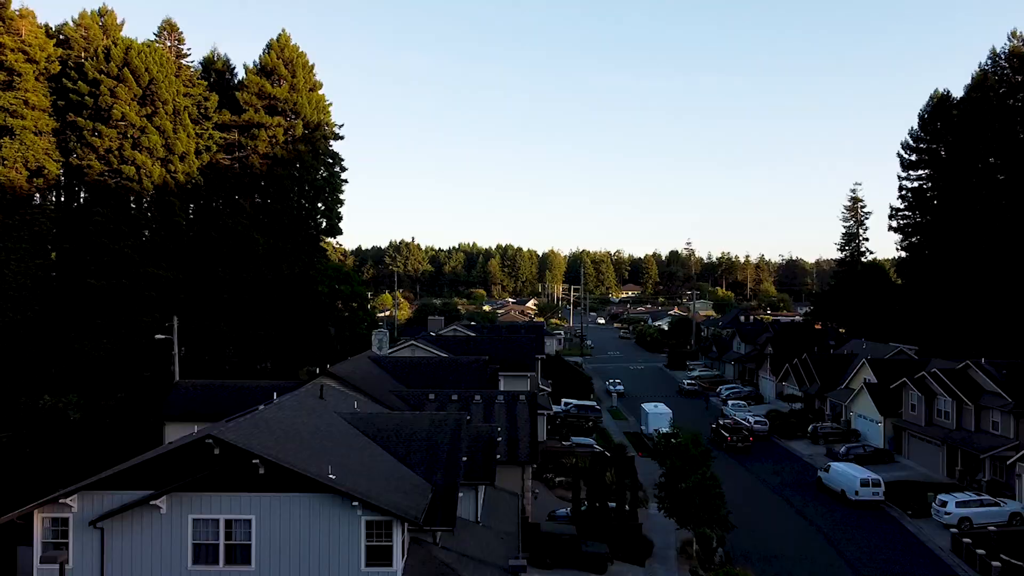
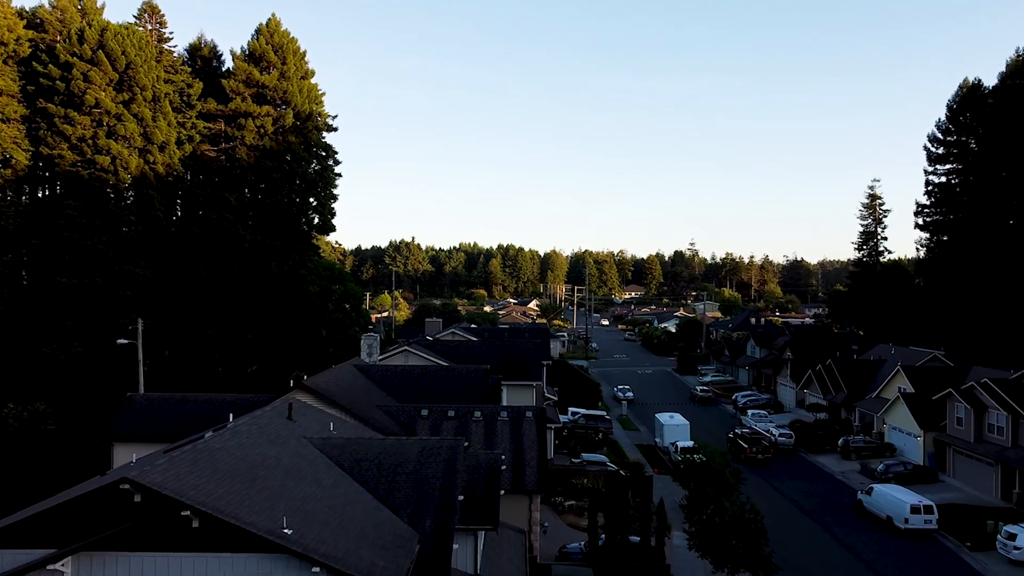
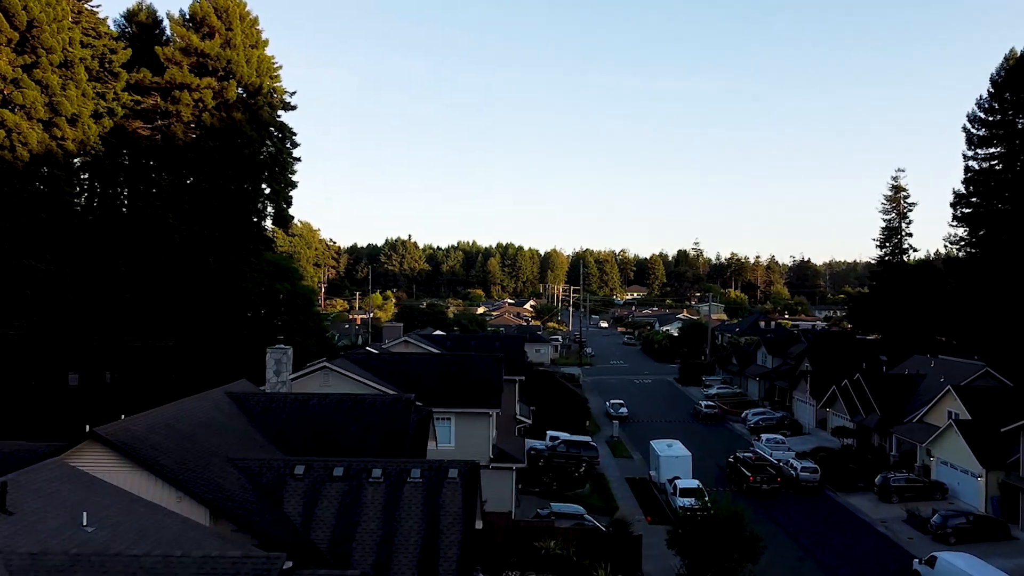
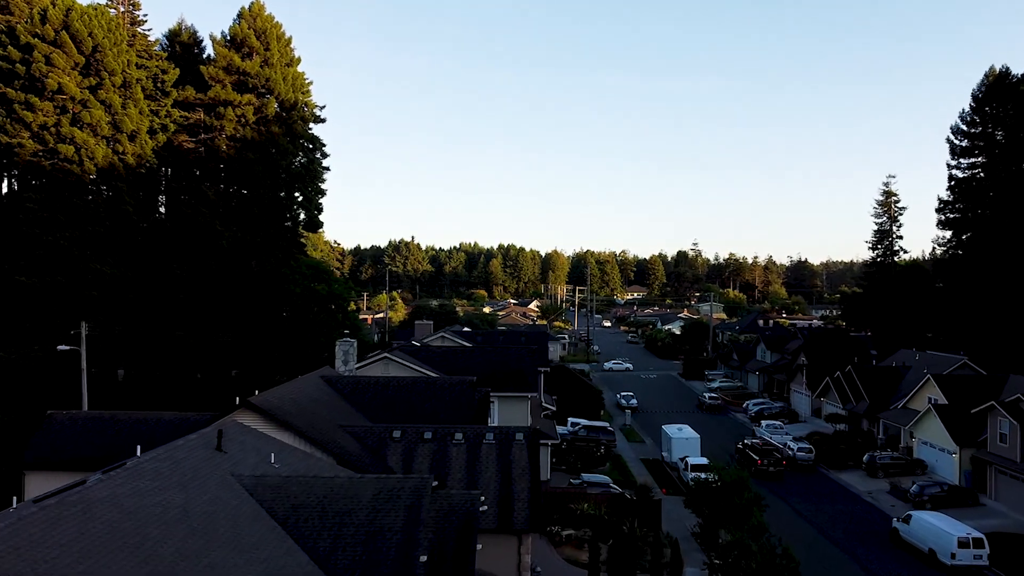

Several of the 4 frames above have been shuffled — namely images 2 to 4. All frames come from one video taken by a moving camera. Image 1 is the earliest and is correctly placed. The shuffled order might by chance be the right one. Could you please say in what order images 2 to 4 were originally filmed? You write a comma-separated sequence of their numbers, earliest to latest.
2, 4, 3
